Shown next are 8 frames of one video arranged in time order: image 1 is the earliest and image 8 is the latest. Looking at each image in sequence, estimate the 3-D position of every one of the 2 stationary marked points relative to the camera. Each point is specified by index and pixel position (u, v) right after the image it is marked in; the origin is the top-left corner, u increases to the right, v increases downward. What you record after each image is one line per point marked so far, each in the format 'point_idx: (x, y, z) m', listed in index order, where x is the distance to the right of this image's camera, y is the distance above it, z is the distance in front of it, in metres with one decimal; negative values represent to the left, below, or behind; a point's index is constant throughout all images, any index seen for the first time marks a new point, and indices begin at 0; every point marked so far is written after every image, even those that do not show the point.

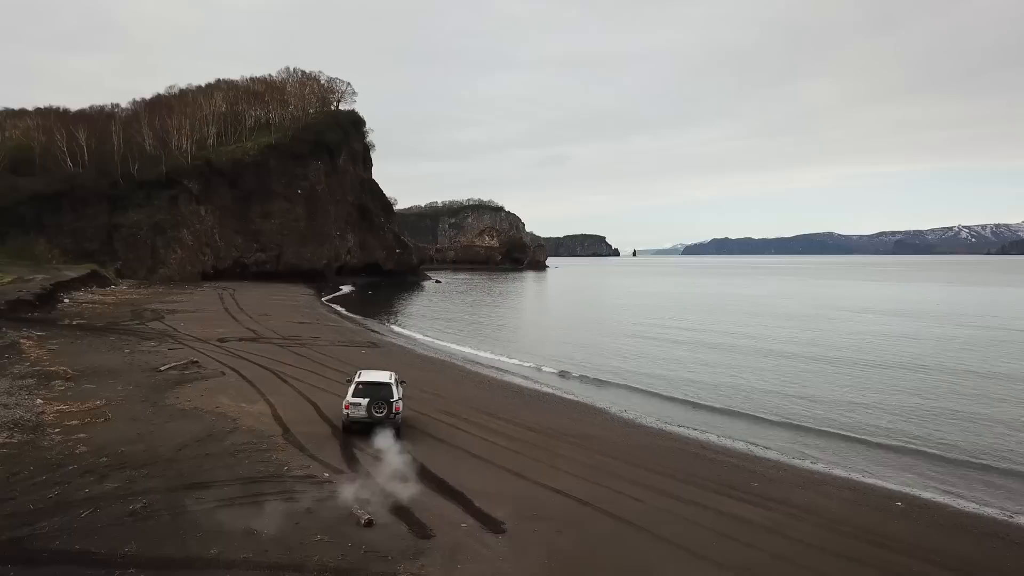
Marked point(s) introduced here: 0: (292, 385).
0: (-6.9, -3.0, +16.3) m
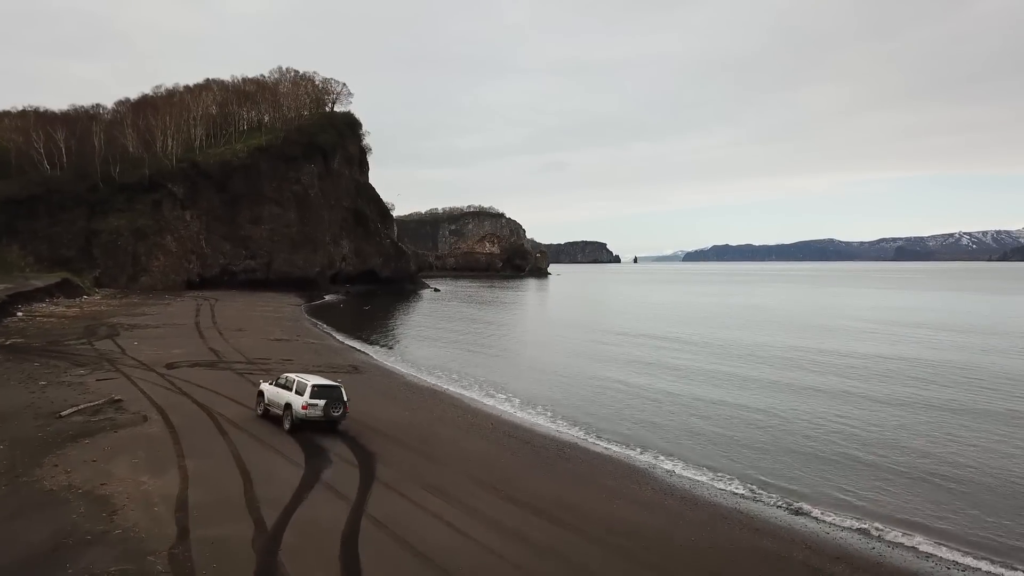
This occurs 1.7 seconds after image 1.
0: (-6.6, -3.5, +12.4) m
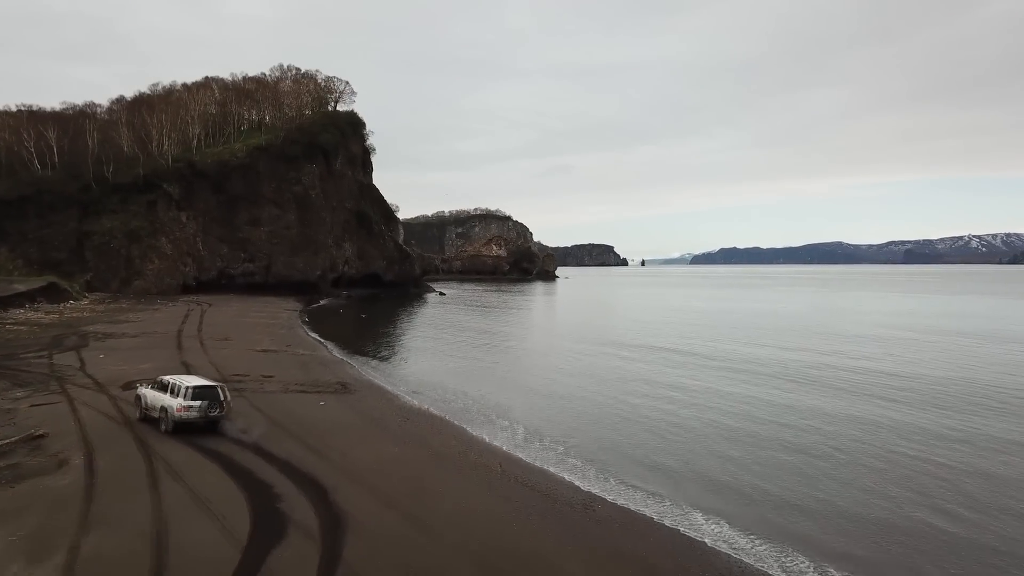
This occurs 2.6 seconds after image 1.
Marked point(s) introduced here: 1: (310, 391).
0: (-6.3, -3.7, +9.7) m
1: (-7.1, -3.6, +18.5) m
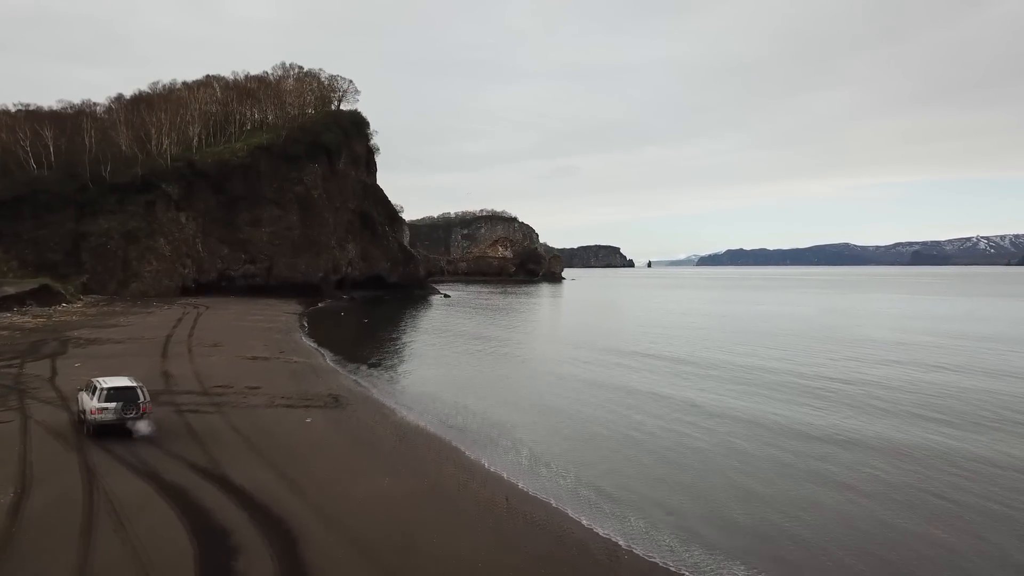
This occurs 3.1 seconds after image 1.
0: (-6.1, -3.7, +7.9) m
1: (-6.8, -3.7, +16.7) m
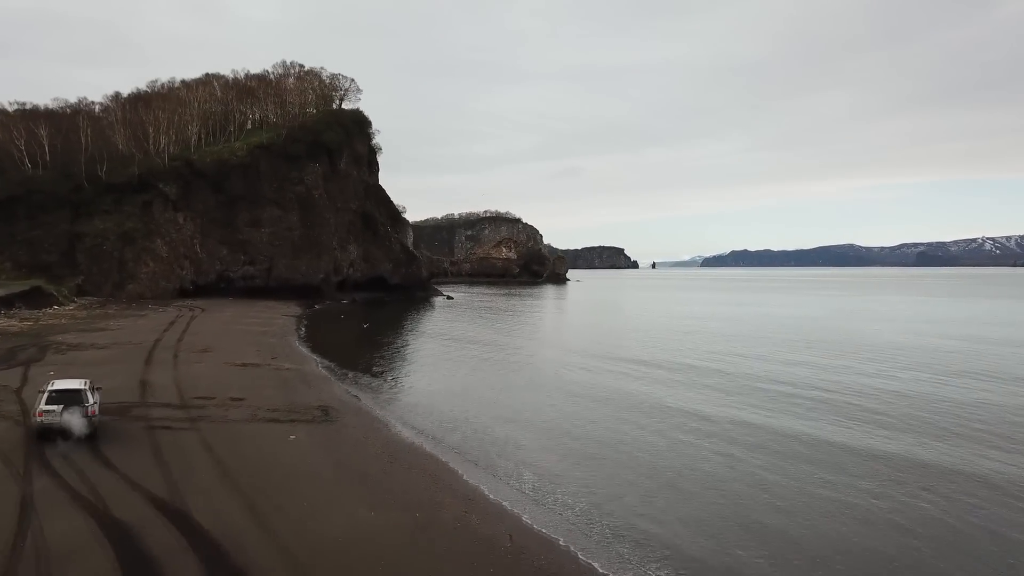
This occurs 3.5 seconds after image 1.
0: (-6.0, -3.8, +6.4) m
1: (-6.6, -3.8, +15.2) m
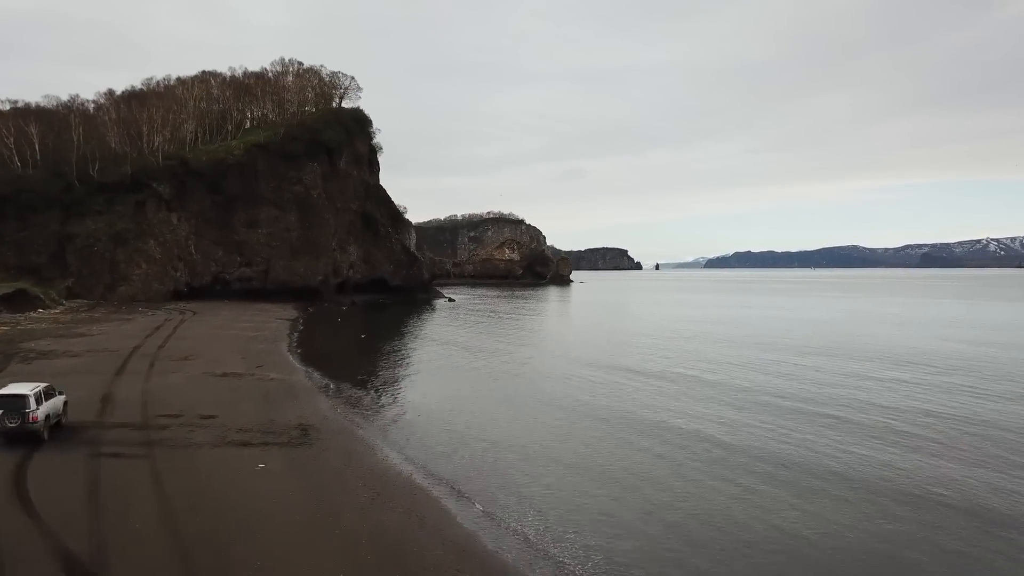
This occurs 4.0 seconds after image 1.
0: (-6.0, -3.9, +4.5) m
1: (-6.5, -3.9, +13.4) m
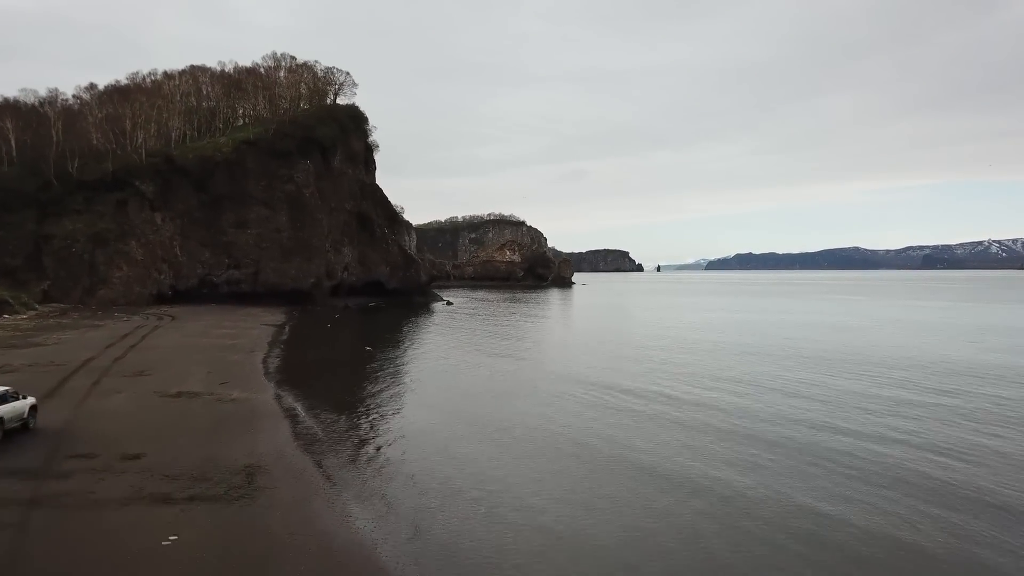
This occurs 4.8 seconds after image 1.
0: (-6.0, -4.0, +1.6) m
1: (-6.6, -4.1, +10.5) m
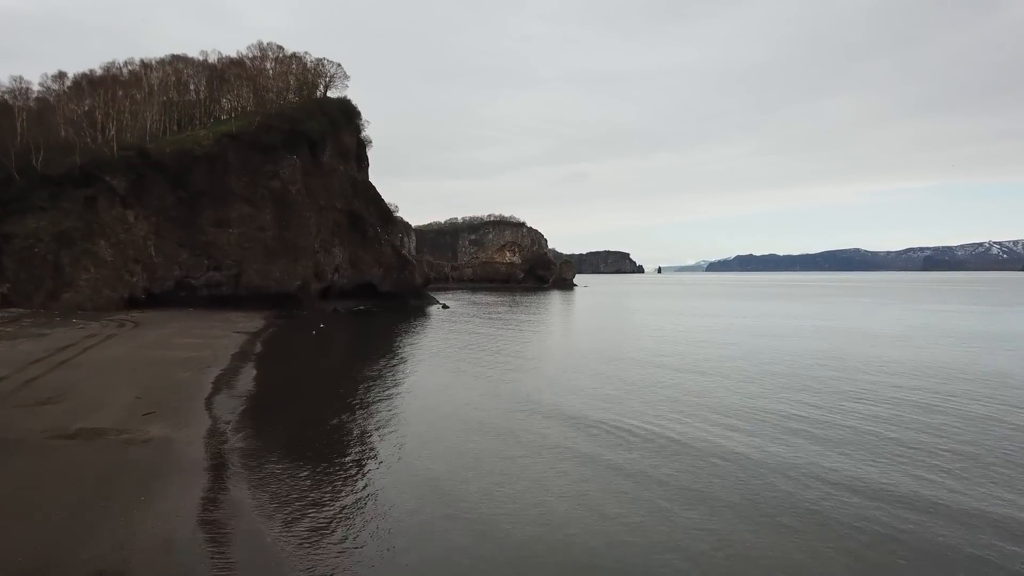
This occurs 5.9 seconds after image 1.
0: (-6.1, -4.2, -2.5) m
1: (-6.7, -4.3, +6.4) m
